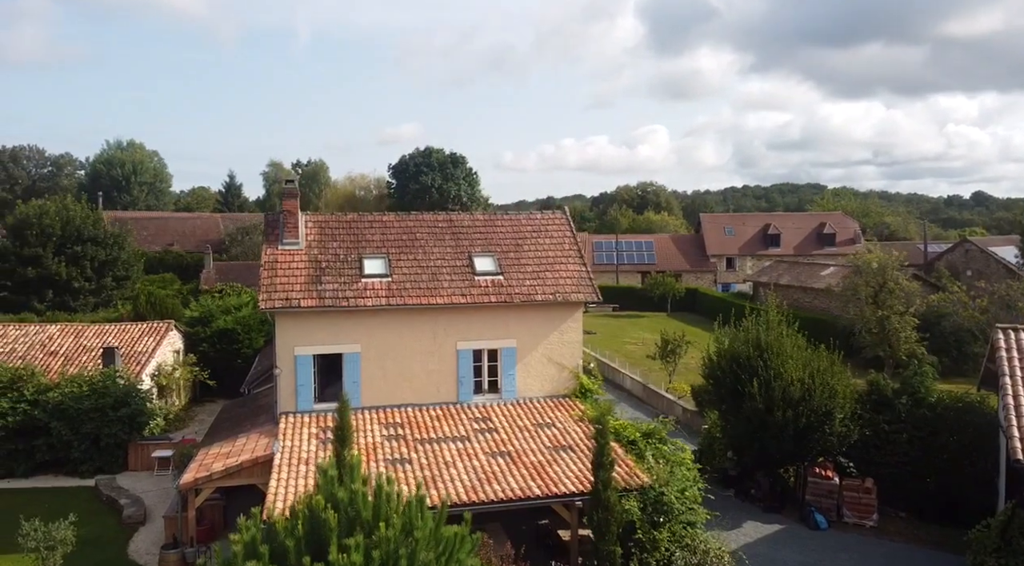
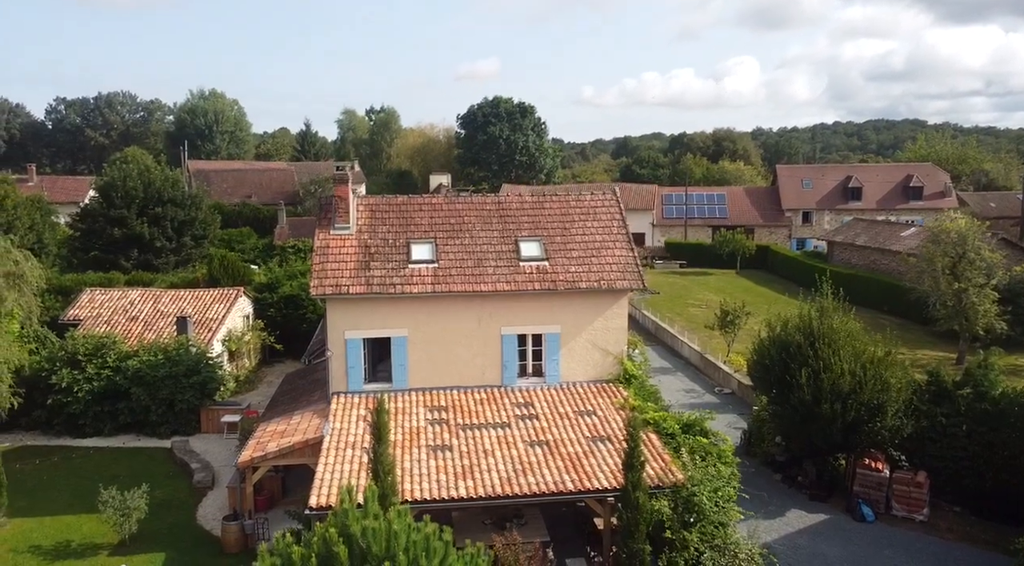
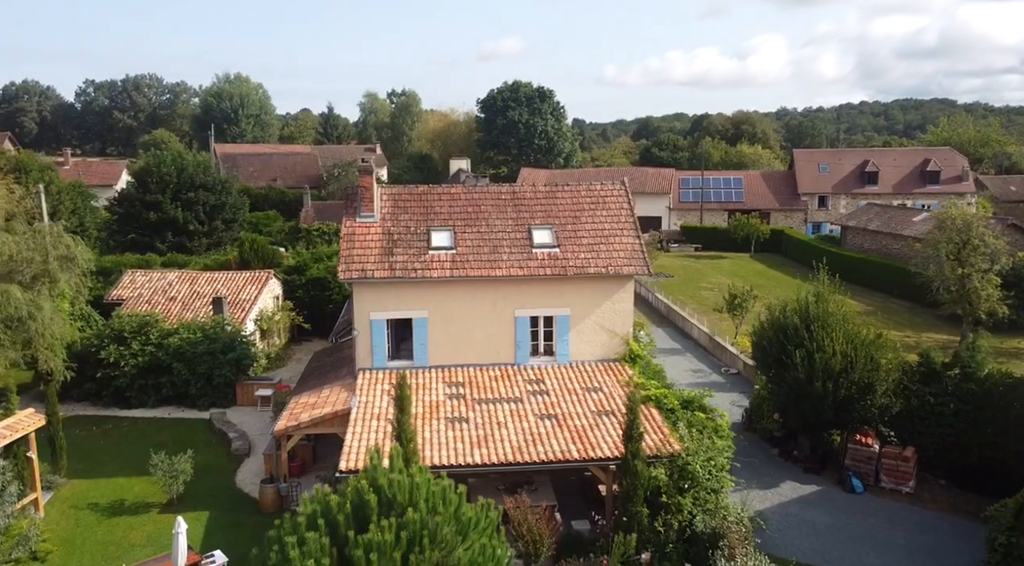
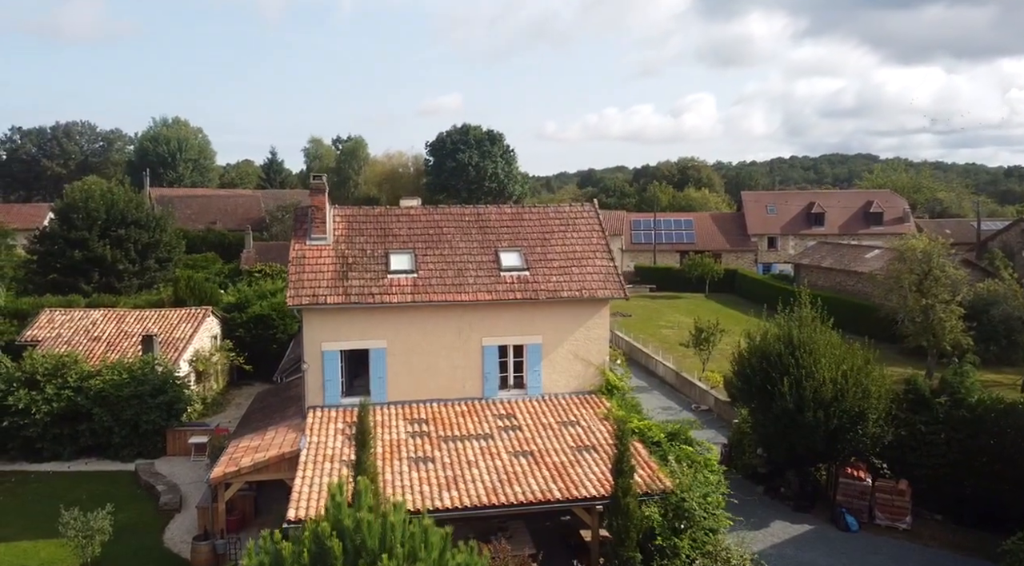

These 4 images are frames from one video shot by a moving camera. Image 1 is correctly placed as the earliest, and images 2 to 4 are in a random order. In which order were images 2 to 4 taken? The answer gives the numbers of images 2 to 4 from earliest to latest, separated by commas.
4, 2, 3
